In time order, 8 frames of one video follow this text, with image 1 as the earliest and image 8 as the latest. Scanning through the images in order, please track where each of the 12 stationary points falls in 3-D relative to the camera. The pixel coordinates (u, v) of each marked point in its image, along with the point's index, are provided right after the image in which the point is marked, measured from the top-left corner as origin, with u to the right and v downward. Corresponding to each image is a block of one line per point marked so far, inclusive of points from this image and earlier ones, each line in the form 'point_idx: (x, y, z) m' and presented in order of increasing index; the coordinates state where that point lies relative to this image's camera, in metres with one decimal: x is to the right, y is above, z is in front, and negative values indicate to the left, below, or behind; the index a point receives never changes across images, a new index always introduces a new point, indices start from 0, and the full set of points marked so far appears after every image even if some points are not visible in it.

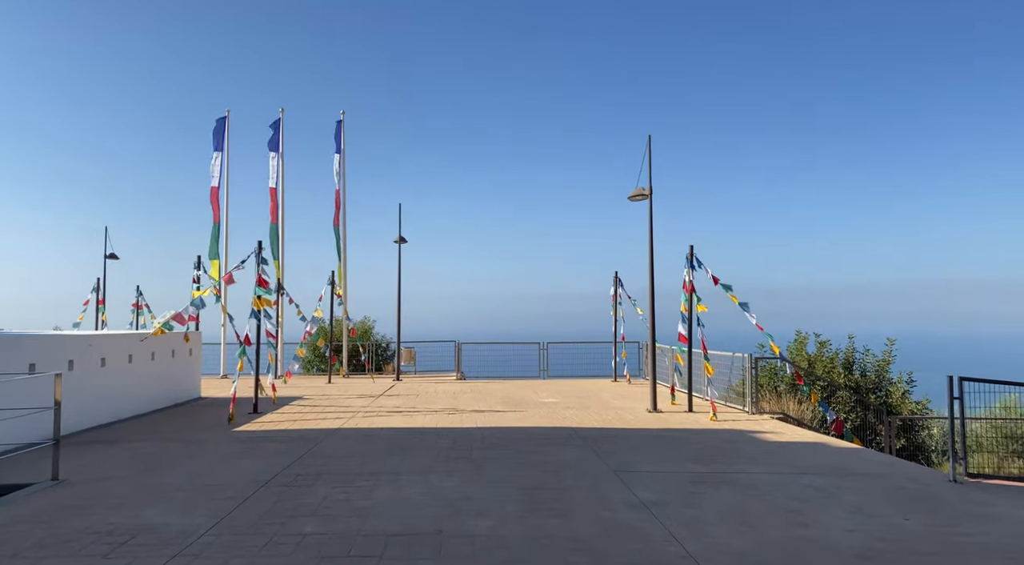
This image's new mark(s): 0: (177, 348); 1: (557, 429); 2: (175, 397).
0: (-7.1, -1.4, +16.3) m
1: (+0.7, -2.4, +12.5) m
2: (-7.0, -2.4, +16.1) m
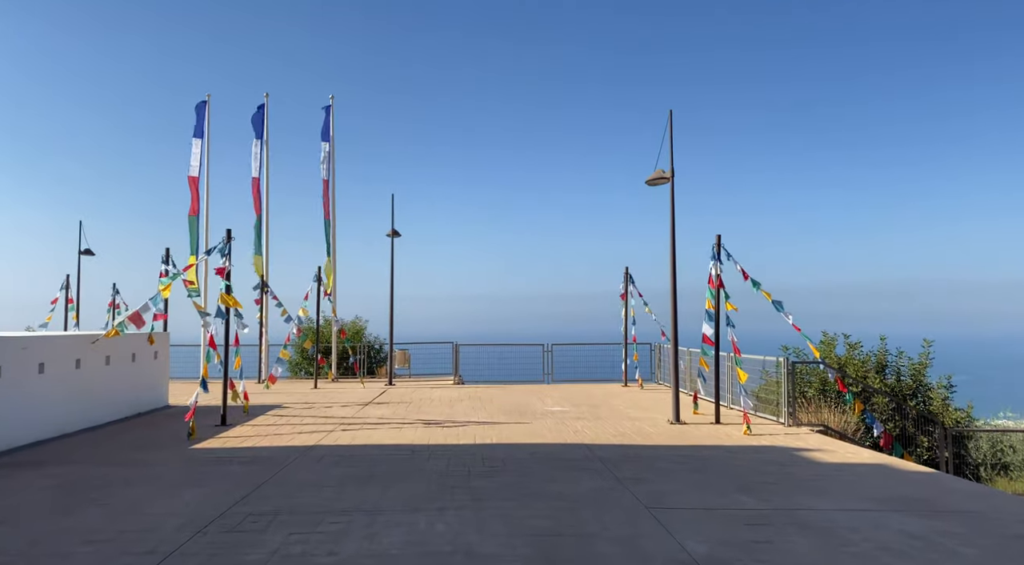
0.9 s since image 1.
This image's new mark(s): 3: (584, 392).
0: (-7.0, -1.3, +14.5) m
1: (+0.8, -2.3, +10.7) m
2: (-7.0, -2.3, +14.3) m
3: (+1.8, -2.7, +19.1) m
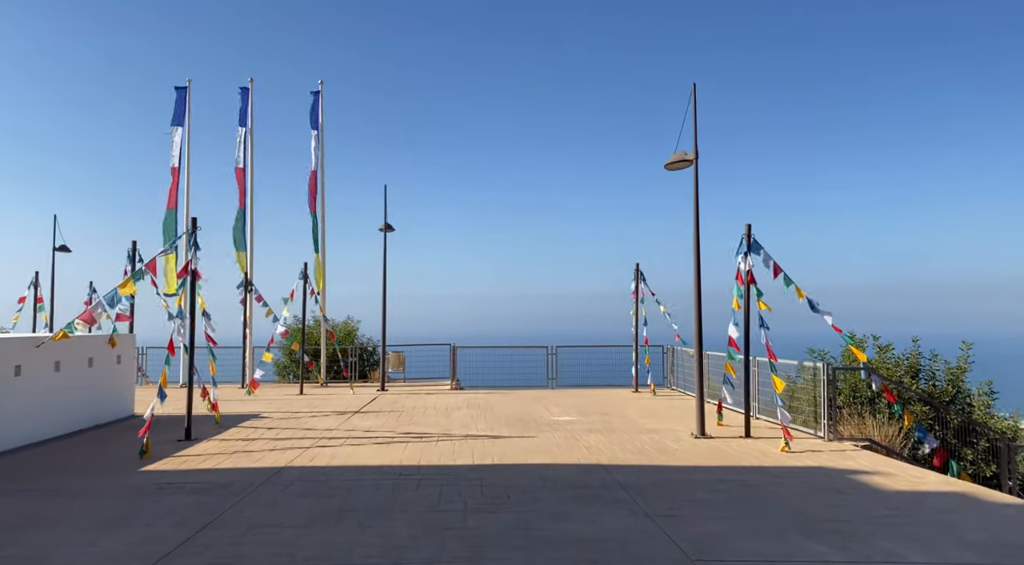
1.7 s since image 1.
0: (-7.0, -1.2, +12.9) m
1: (+0.8, -2.2, +9.1) m
2: (-6.9, -2.2, +12.8) m
3: (+1.8, -2.7, +17.6) m
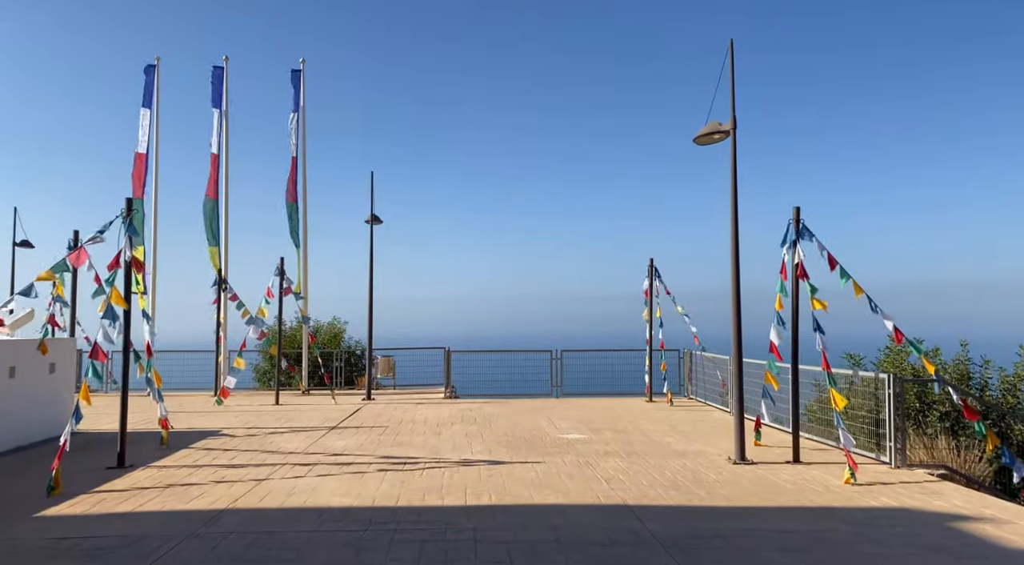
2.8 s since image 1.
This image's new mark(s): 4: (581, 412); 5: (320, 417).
0: (-7.0, -1.1, +10.9) m
1: (+0.9, -2.1, +7.2) m
2: (-6.9, -2.1, +10.8) m
3: (+1.8, -2.6, +15.6) m
4: (+1.4, -2.6, +15.4) m
5: (-3.6, -2.6, +14.6) m
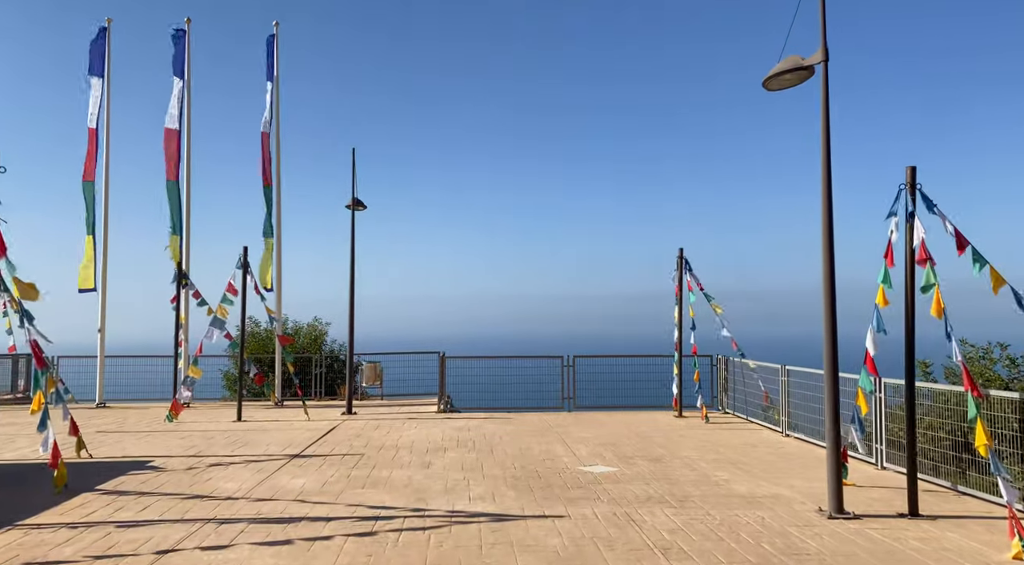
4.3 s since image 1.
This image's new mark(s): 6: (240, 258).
0: (-6.8, -1.0, +8.3) m
1: (+1.0, -2.0, +4.5) m
2: (-6.8, -2.0, +8.1) m
3: (+1.9, -2.5, +12.9) m
4: (+1.5, -2.5, +12.7) m
5: (-3.5, -2.4, +12.0) m
6: (-5.2, +0.5, +14.9) m
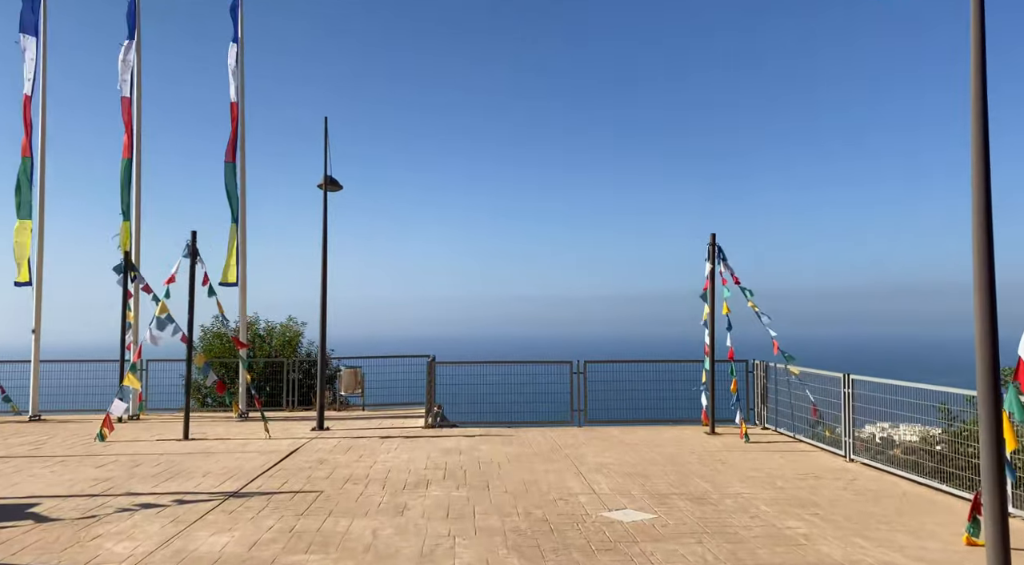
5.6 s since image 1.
0: (-6.8, -0.9, +5.9) m
1: (+1.0, -1.9, +2.1) m
2: (-6.8, -1.9, +5.7) m
3: (+1.9, -2.3, +10.6) m
4: (+1.5, -2.3, +10.3) m
5: (-3.5, -2.3, +9.6) m
6: (-5.2, +0.6, +12.5) m
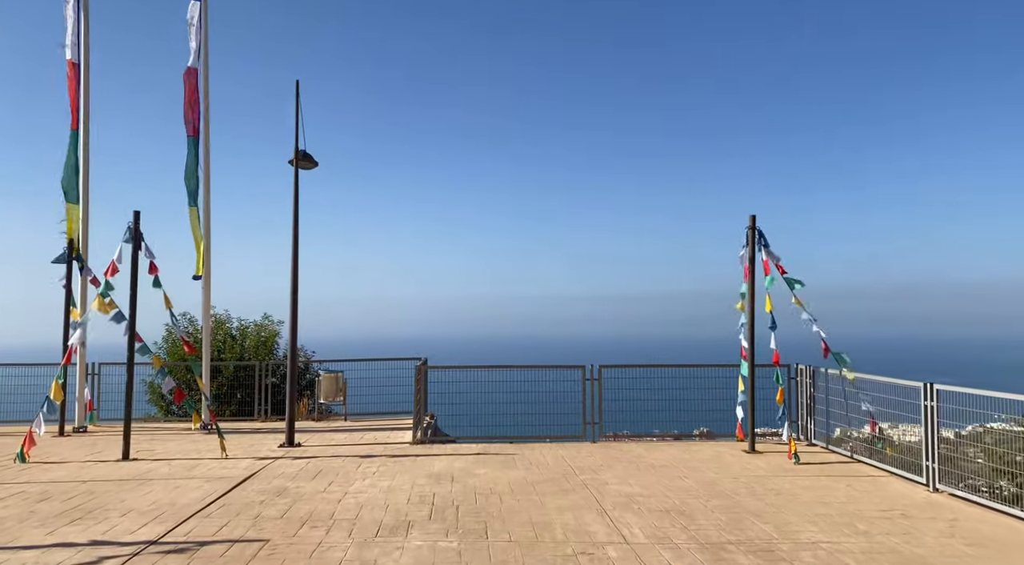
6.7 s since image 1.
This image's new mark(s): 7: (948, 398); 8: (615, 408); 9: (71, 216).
0: (-6.8, -0.7, +3.9) m
1: (+1.1, -1.7, +0.2) m
2: (-6.7, -1.7, +3.7) m
3: (+2.0, -2.2, +8.6) m
4: (+1.5, -2.2, +8.4) m
5: (-3.5, -2.2, +7.6) m
6: (-5.2, +0.7, +10.5) m
7: (+4.6, -1.2, +8.0) m
8: (+1.6, -1.9, +11.8) m
9: (-7.7, +1.1, +13.4) m
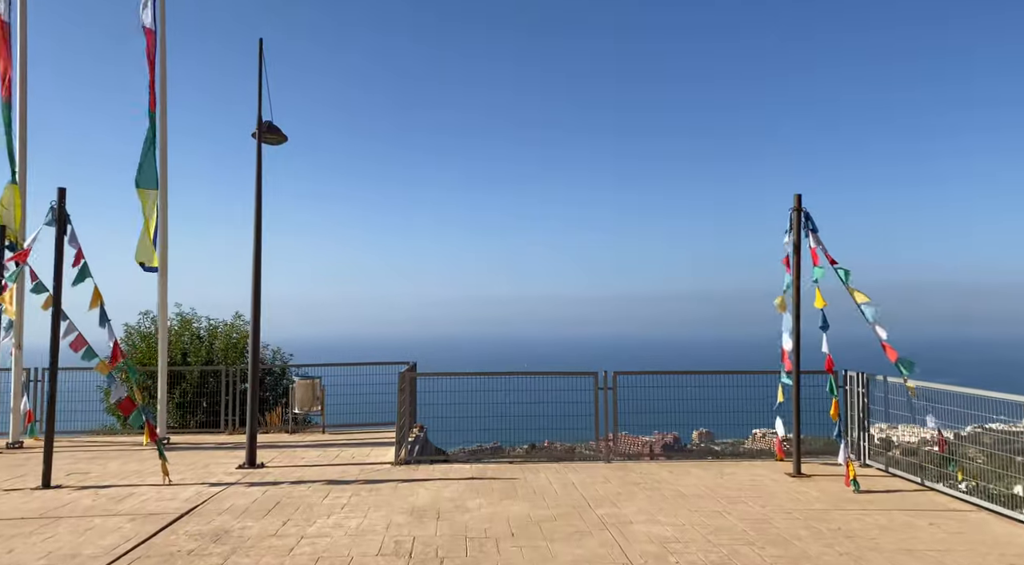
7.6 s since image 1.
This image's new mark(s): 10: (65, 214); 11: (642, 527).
0: (-6.8, -0.6, +2.2) m
1: (+1.1, -1.6, -1.5) m
2: (-6.7, -1.6, +2.0) m
3: (+2.0, -2.1, +6.9) m
4: (+1.5, -2.1, +6.7) m
5: (-3.5, -2.1, +5.9) m
6: (-5.2, +0.8, +8.8) m
7: (+4.6, -1.1, +6.4) m
8: (+1.6, -1.8, +10.1) m
9: (-7.7, +1.2, +11.7) m
10: (-4.9, +0.8, +8.5) m
11: (+1.1, -2.1, +6.7) m
